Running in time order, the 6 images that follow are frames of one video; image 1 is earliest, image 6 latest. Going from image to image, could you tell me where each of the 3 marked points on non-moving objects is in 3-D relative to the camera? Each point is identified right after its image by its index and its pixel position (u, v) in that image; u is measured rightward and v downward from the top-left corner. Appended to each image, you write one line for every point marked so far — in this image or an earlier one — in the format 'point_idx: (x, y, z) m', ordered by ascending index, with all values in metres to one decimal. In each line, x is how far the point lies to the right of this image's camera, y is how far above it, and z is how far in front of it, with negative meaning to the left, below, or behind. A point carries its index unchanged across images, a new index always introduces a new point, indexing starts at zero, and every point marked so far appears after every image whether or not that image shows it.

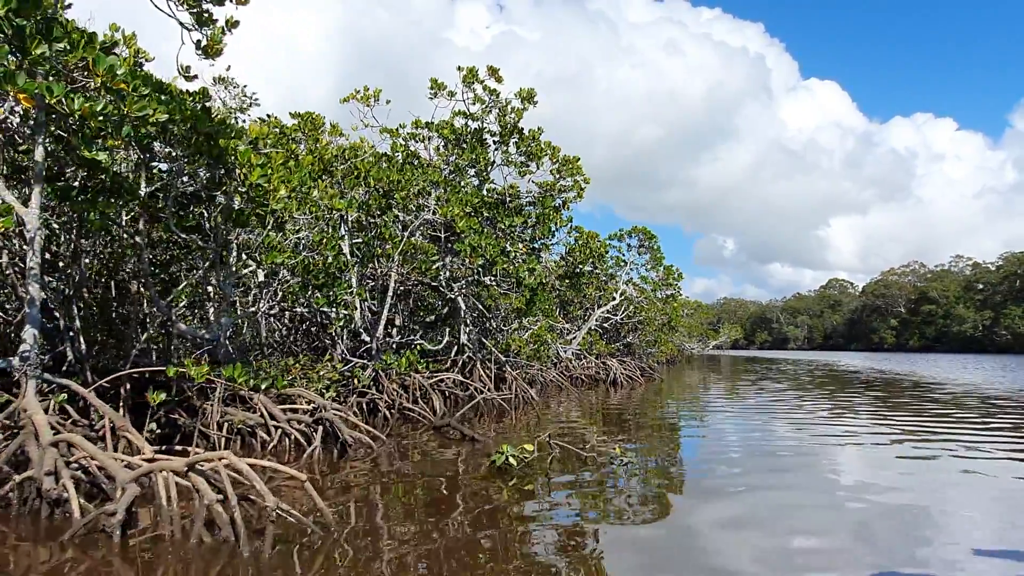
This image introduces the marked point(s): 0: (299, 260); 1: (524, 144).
0: (-2.8, +0.4, +9.6) m
1: (+0.2, +2.9, +14.2) m
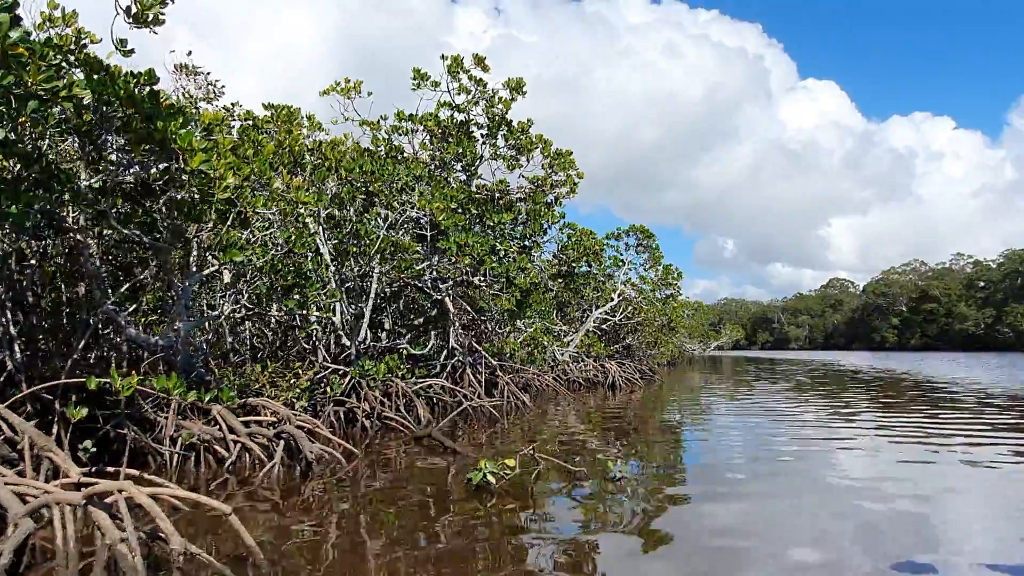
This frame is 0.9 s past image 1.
0: (-3.0, +0.4, +8.9) m
1: (0.0, +2.8, +13.5) m
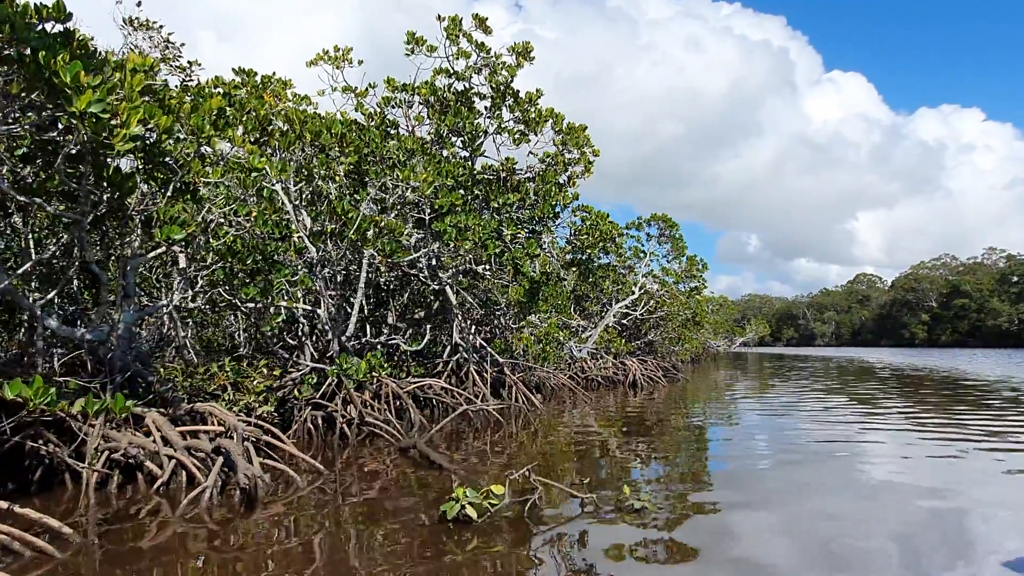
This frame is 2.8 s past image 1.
0: (-3.1, +0.5, +7.6) m
1: (+0.1, +3.0, +12.1) m
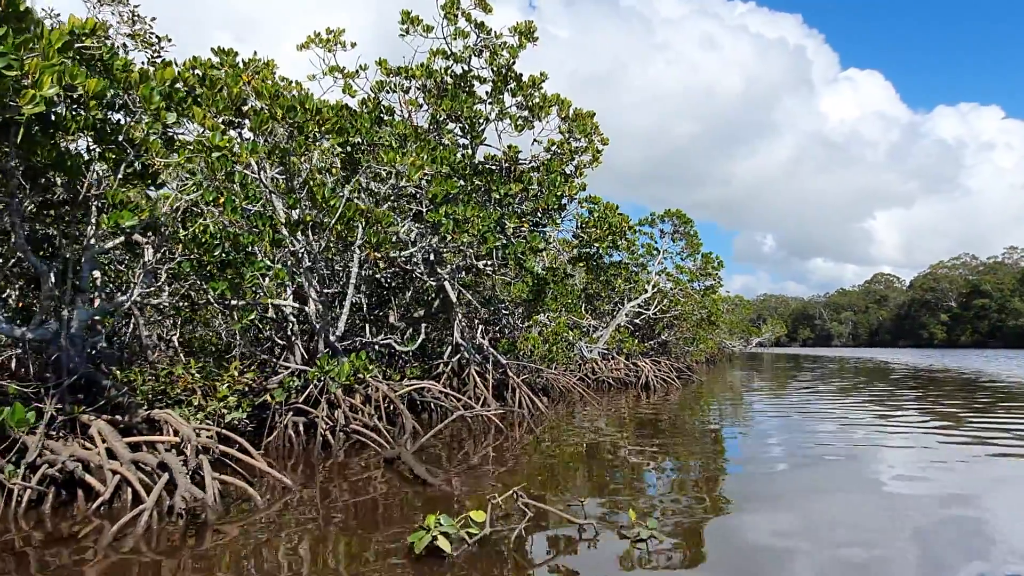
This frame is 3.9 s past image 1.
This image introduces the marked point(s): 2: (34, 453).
0: (-3.1, +0.6, +6.9) m
1: (+0.2, +3.1, +11.4) m
2: (-3.5, -1.2, +5.2) m
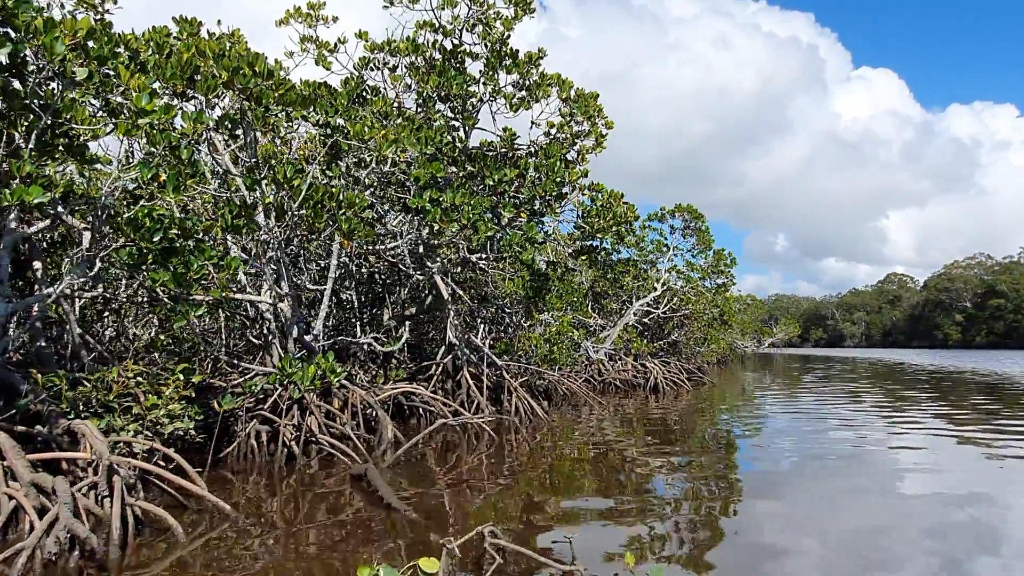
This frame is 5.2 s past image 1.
0: (-3.2, +0.6, +6.1) m
1: (+0.1, +3.2, +10.4) m
2: (-3.7, -1.1, +4.3) m
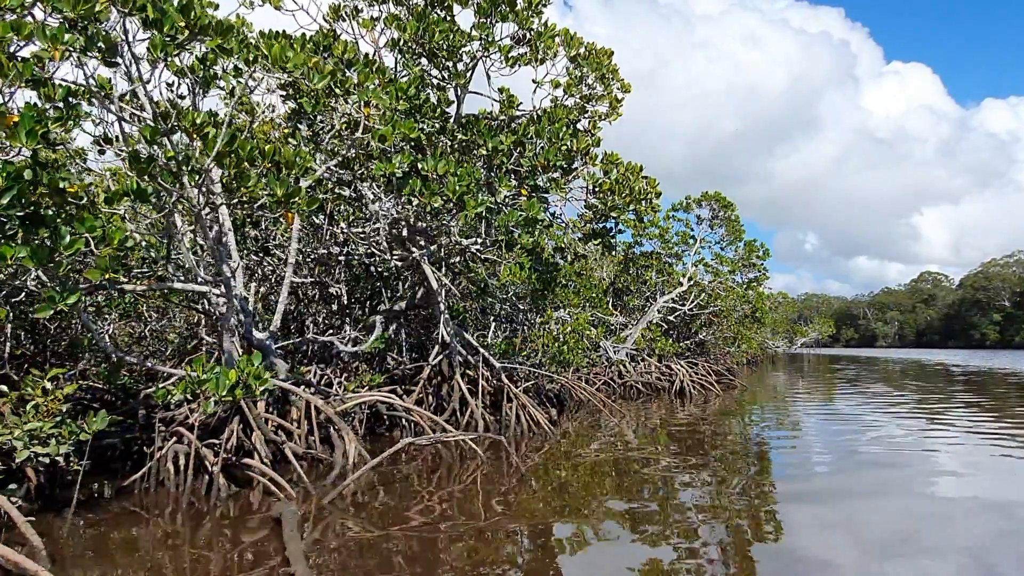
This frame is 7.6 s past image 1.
0: (-3.4, +0.8, +4.6) m
1: (+0.1, +3.3, +8.9) m
2: (-3.9, -1.0, +2.9) m
